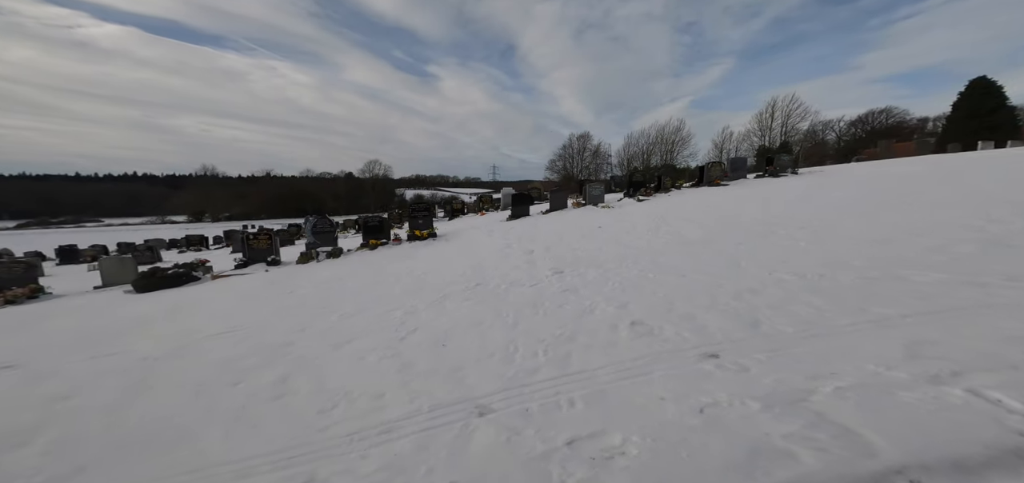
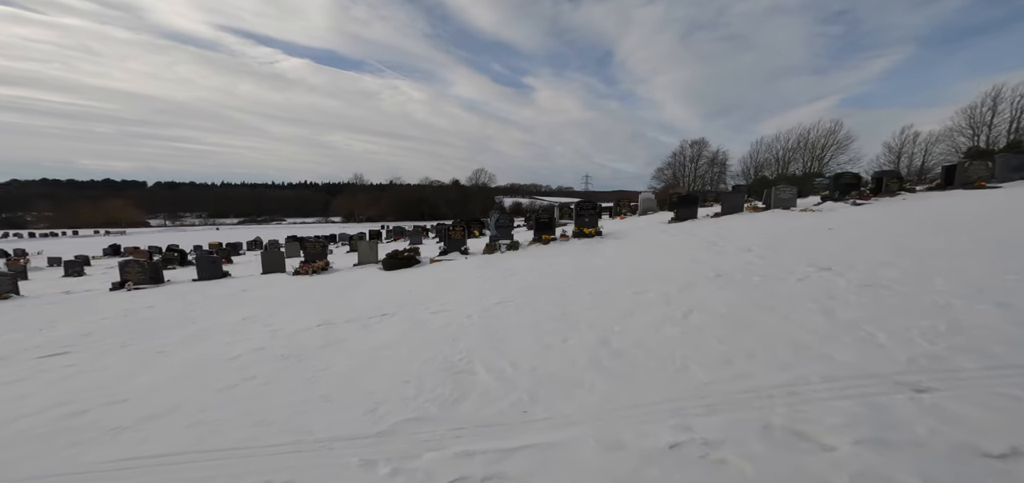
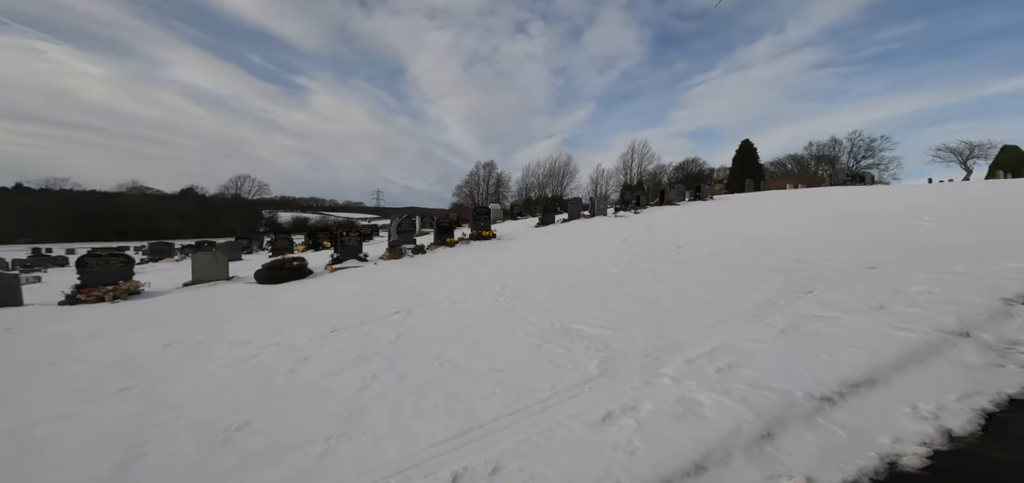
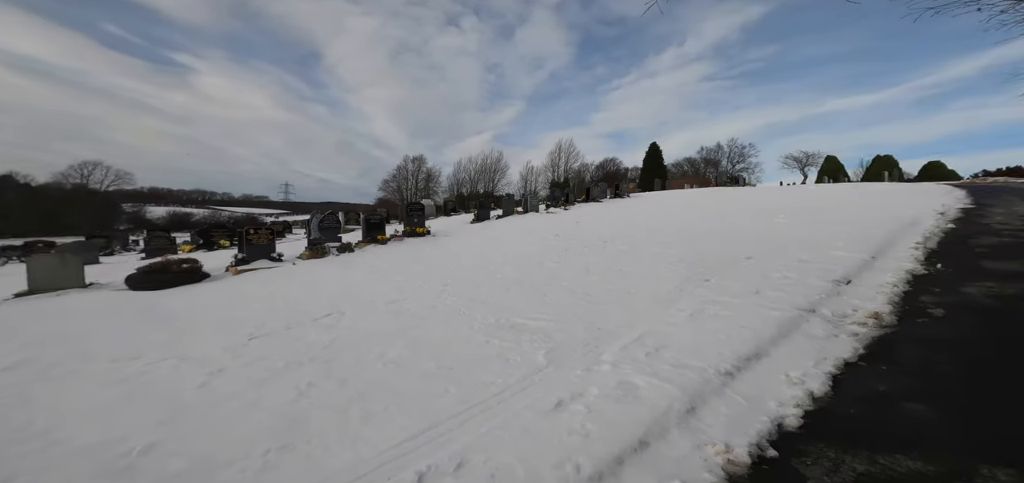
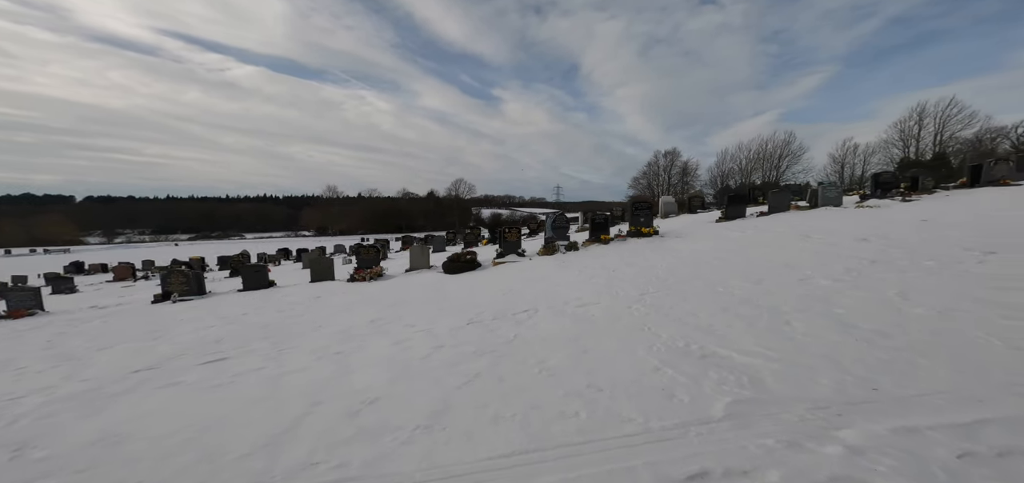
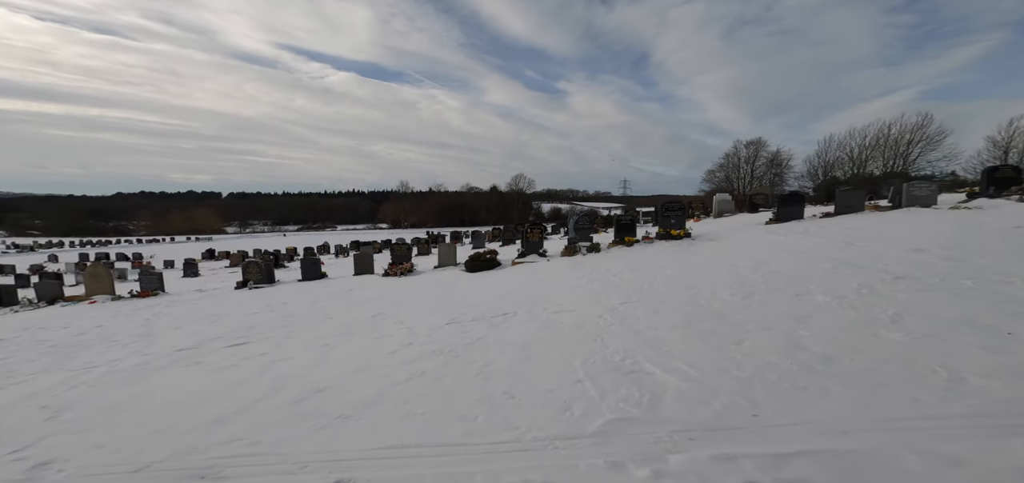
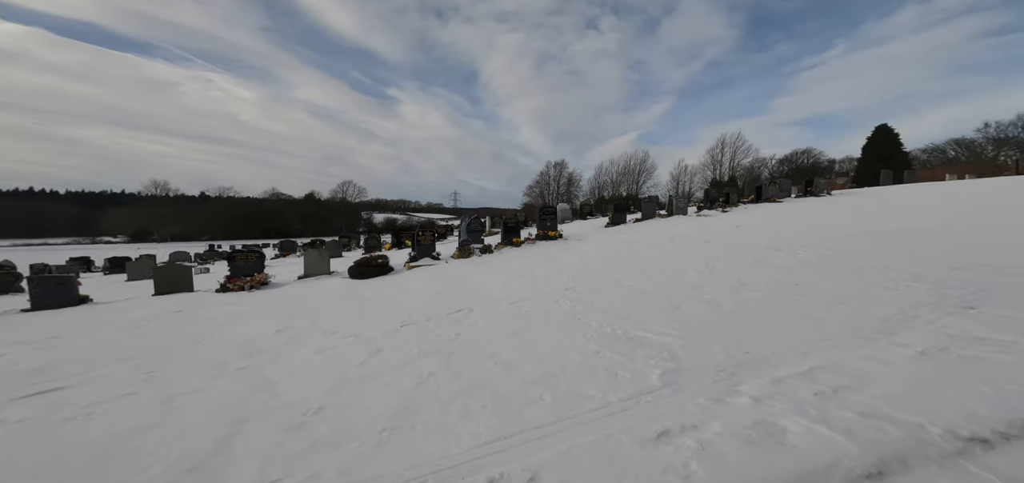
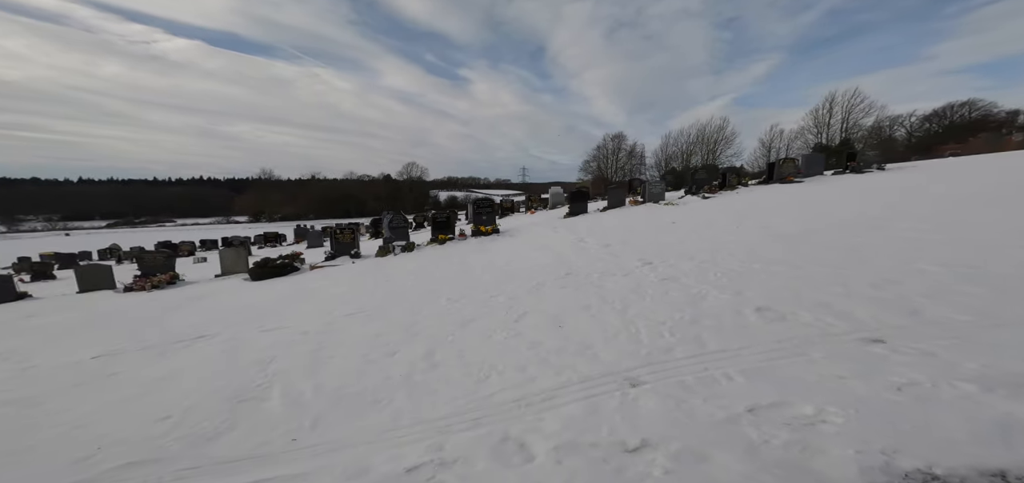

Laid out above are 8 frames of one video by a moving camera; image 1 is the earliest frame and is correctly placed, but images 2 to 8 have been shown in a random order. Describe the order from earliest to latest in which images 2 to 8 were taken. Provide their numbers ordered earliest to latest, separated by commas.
8, 2, 6, 5, 7, 3, 4
